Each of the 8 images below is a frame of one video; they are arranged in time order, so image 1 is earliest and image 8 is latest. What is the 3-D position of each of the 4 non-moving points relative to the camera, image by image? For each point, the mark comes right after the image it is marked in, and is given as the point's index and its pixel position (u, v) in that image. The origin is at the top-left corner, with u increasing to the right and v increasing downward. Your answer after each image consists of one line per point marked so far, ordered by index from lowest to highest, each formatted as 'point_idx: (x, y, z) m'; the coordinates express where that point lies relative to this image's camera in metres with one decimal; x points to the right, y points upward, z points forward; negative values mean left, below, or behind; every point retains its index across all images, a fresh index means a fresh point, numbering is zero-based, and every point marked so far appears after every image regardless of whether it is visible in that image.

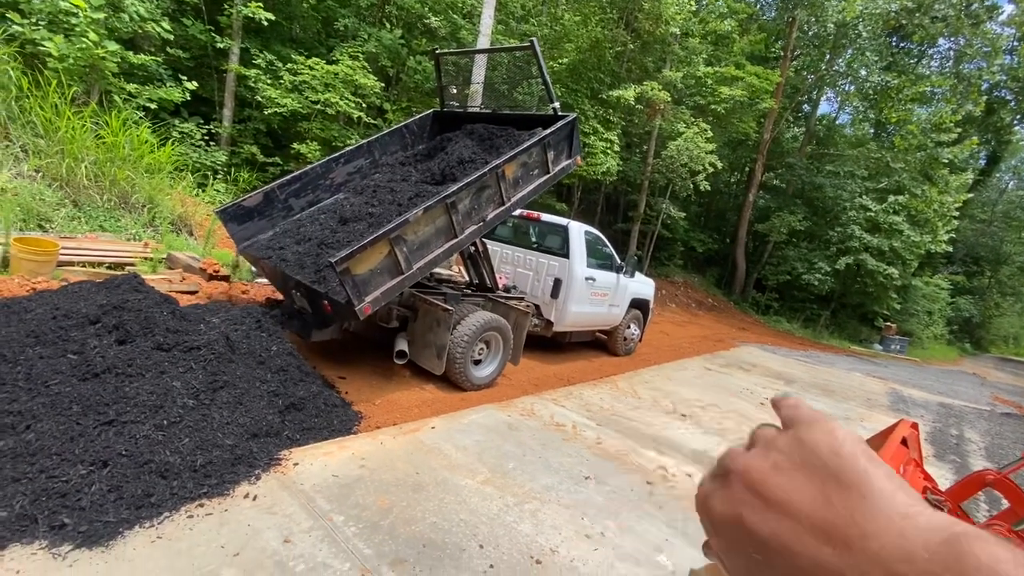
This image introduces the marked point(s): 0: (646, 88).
0: (+3.7, +5.5, +13.4) m
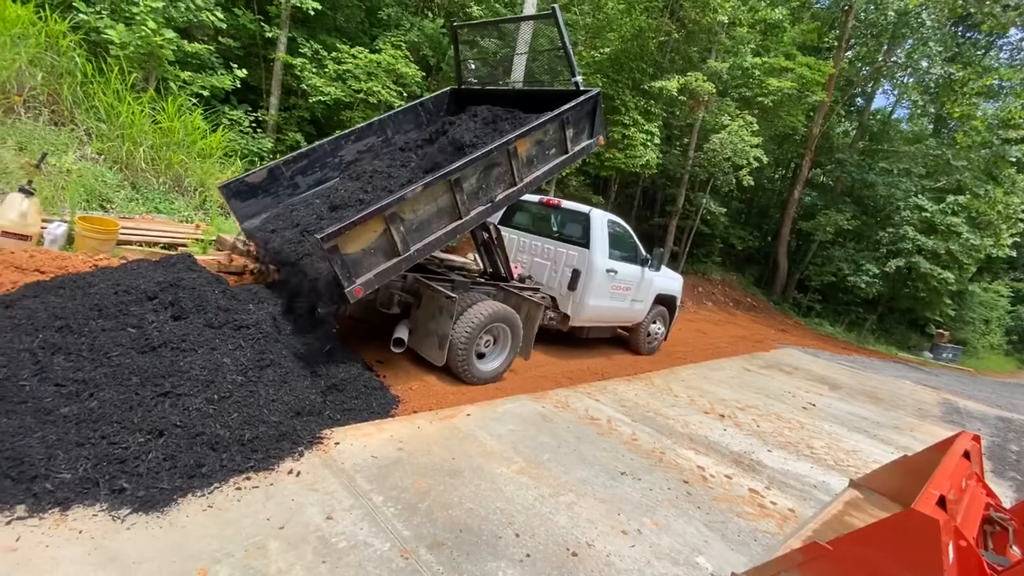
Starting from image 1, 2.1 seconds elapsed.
0: (+4.8, +5.6, +13.0) m
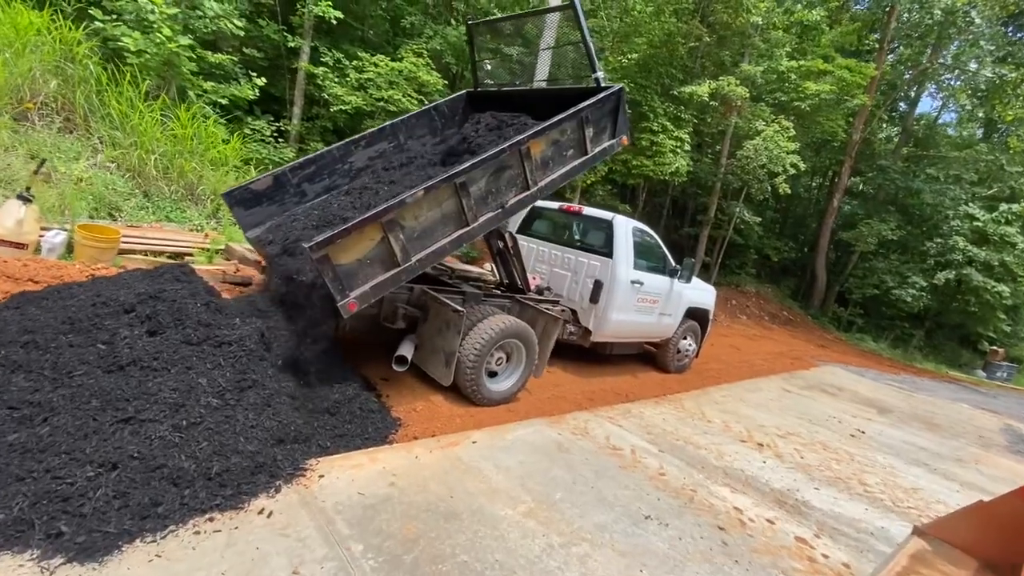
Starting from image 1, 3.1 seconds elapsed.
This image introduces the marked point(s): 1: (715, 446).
0: (+5.4, +5.2, +12.4) m
1: (+2.0, -1.6, +4.8) m
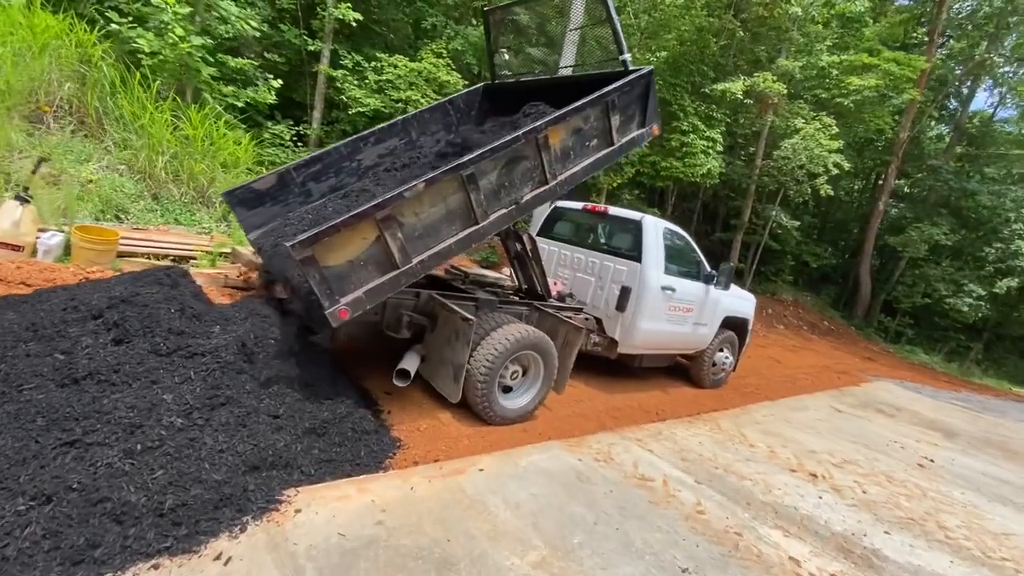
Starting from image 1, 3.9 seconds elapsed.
0: (+6.0, +5.1, +11.7) m
1: (+2.2, -1.7, +4.2) m
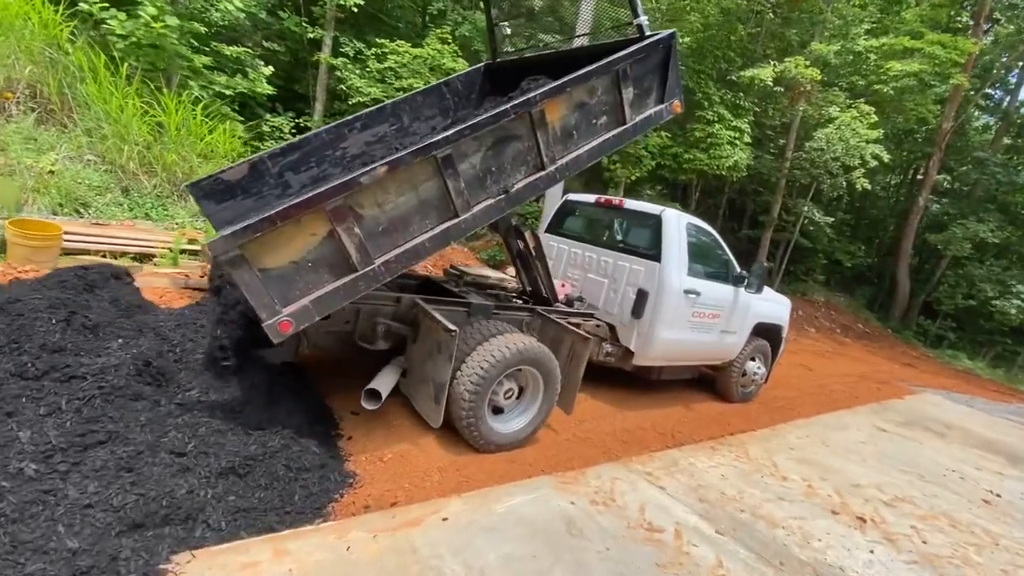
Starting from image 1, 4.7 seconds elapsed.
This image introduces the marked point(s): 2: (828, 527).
0: (+6.2, +5.0, +10.7) m
1: (+2.0, -1.7, +3.5) m
2: (+2.3, -1.8, +3.5) m
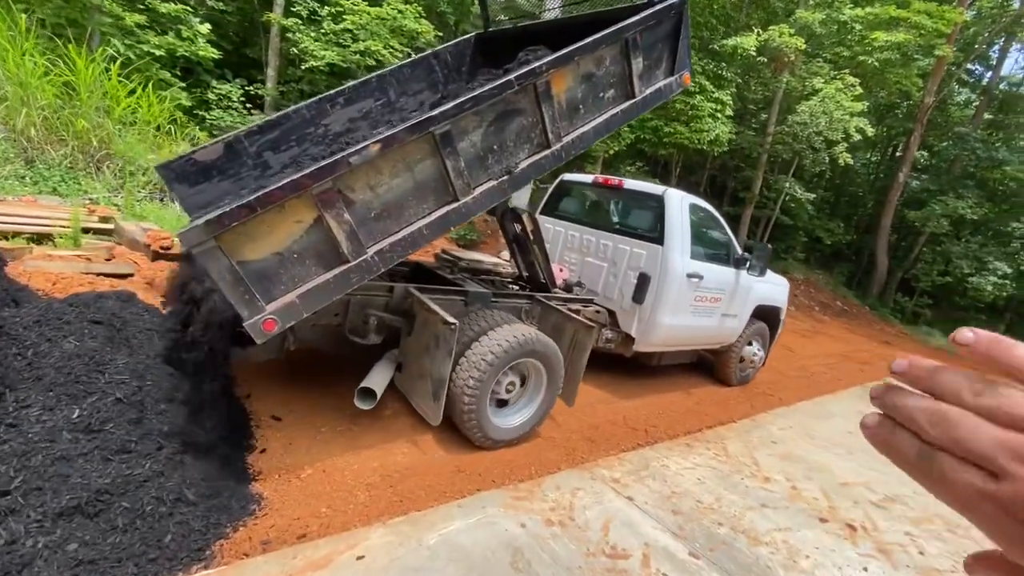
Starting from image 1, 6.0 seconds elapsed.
0: (+5.6, +5.5, +10.1) m
1: (+1.7, -1.6, +3.0) m
2: (+2.0, -1.6, +3.1) m
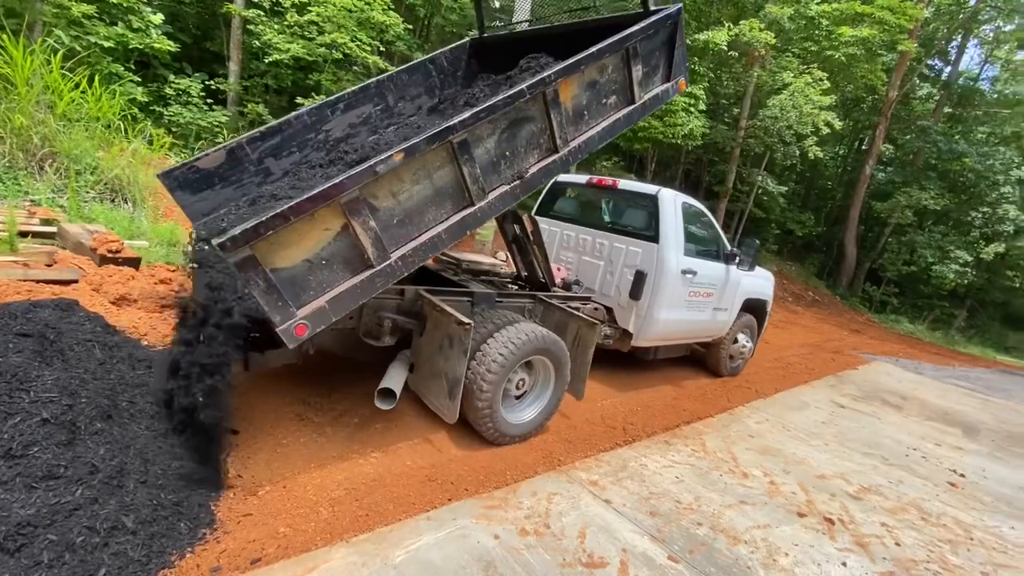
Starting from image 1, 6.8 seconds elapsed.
0: (+5.0, +5.6, +10.2) m
1: (+1.5, -1.6, +3.0) m
2: (+1.8, -1.6, +3.1) m
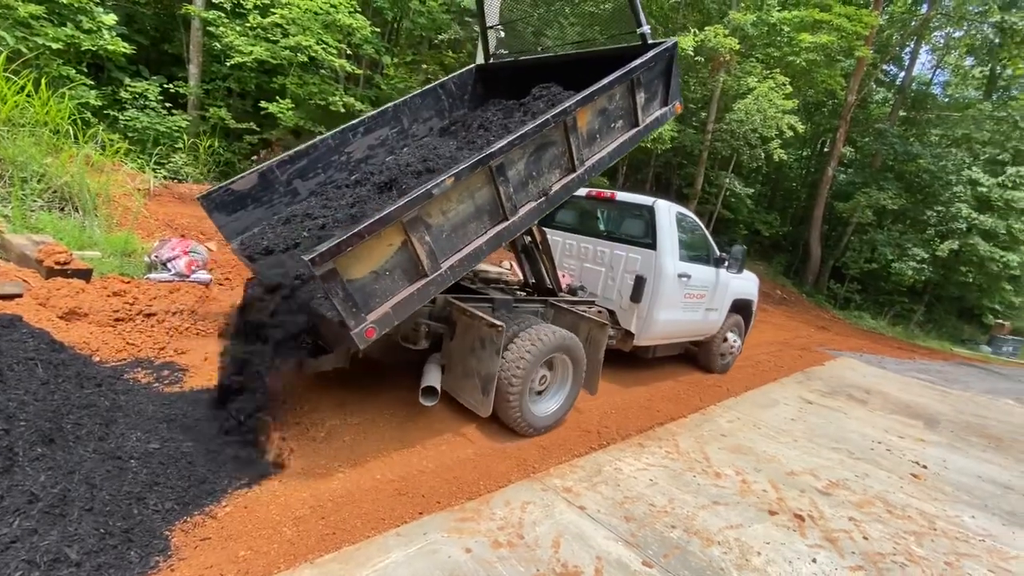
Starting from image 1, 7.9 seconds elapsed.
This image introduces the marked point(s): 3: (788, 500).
0: (+4.3, +5.6, +10.4) m
1: (+1.4, -1.6, +3.0) m
2: (+1.6, -1.6, +3.1) m
3: (+2.0, -1.6, +3.5) m
